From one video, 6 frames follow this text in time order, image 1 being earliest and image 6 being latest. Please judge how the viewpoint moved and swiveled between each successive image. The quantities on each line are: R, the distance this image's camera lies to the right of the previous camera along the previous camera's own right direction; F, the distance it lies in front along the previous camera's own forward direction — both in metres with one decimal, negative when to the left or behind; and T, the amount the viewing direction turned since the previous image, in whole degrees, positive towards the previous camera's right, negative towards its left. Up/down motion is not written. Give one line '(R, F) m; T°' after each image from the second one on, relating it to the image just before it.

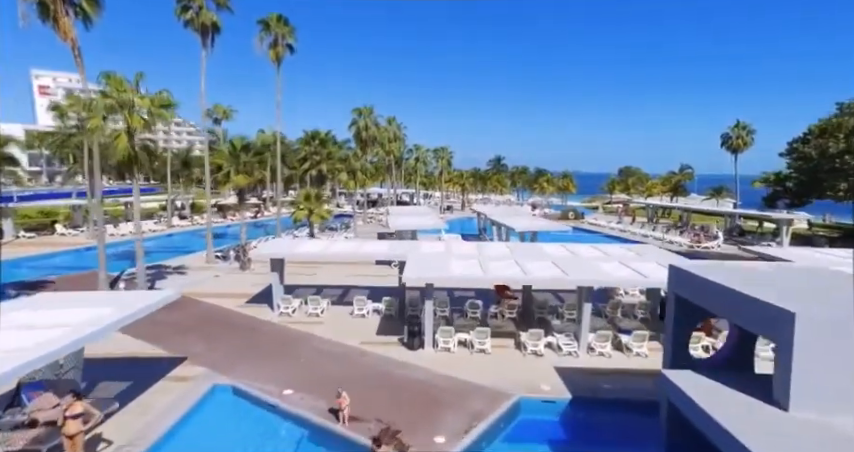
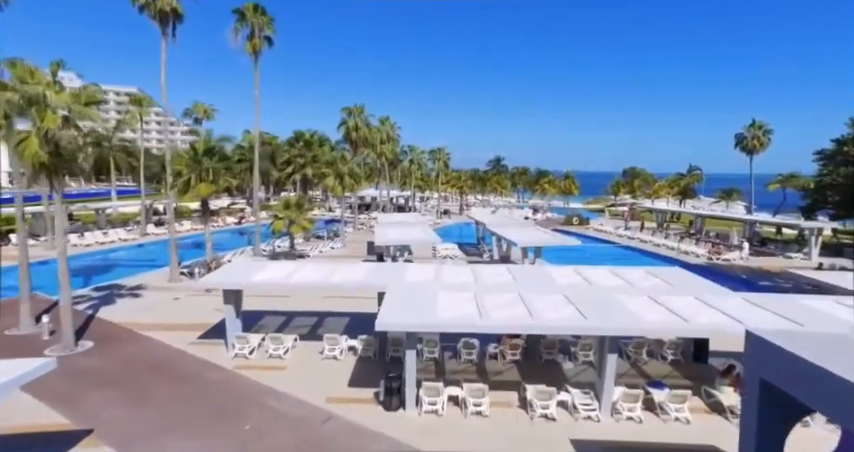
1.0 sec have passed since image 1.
(+0.4, +2.6) m; 0°
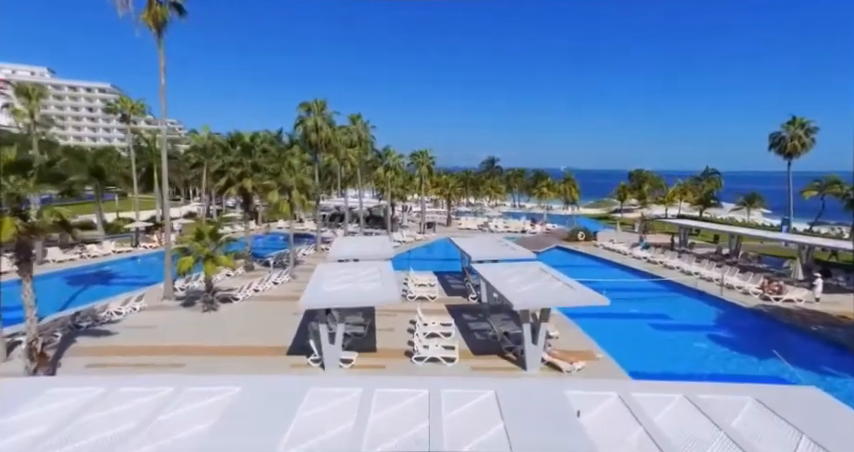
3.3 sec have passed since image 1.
(+1.3, +6.7) m; +1°
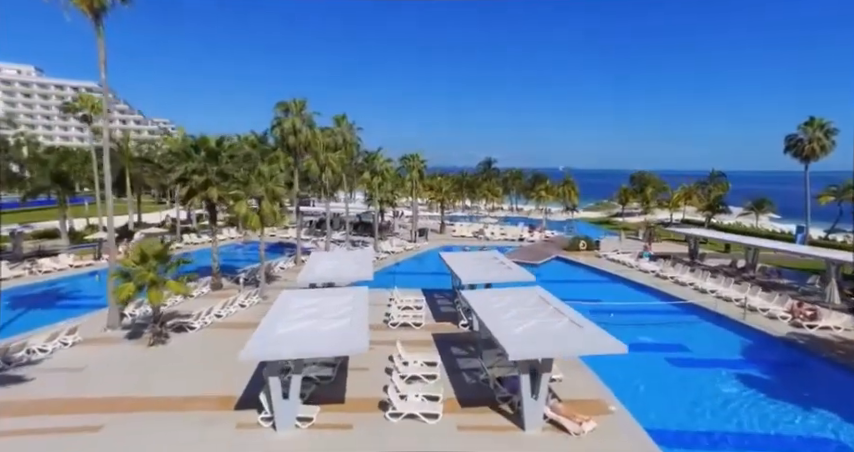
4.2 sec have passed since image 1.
(+0.5, +2.6) m; 0°
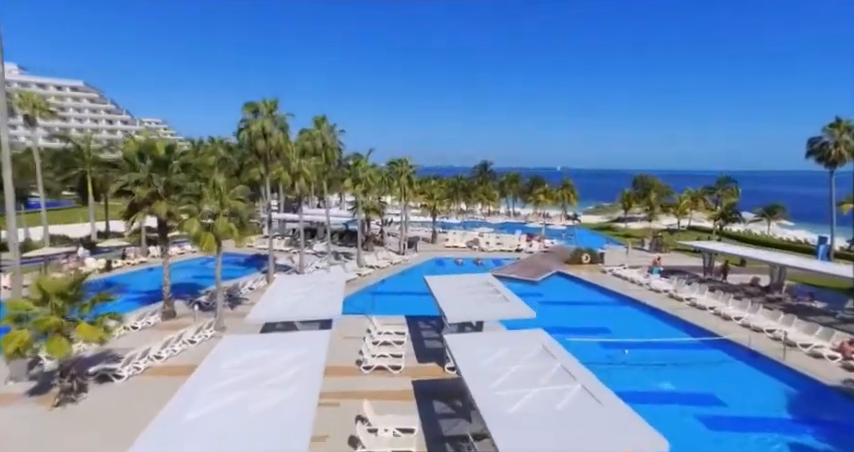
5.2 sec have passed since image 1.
(+0.6, +3.1) m; 0°
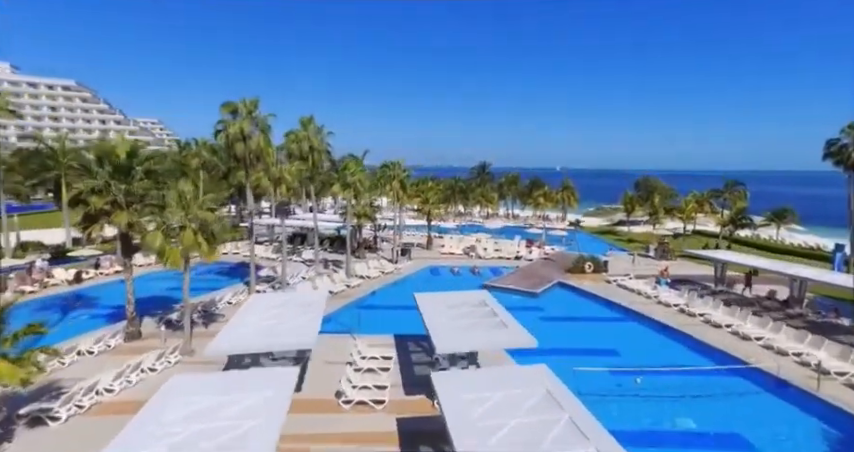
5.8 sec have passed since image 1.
(+0.4, +1.9) m; 0°
